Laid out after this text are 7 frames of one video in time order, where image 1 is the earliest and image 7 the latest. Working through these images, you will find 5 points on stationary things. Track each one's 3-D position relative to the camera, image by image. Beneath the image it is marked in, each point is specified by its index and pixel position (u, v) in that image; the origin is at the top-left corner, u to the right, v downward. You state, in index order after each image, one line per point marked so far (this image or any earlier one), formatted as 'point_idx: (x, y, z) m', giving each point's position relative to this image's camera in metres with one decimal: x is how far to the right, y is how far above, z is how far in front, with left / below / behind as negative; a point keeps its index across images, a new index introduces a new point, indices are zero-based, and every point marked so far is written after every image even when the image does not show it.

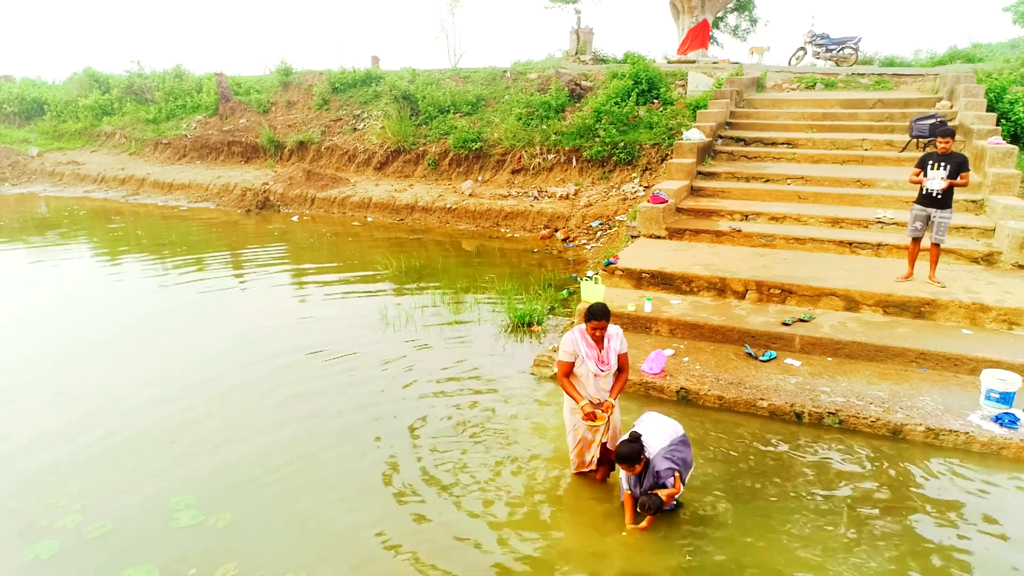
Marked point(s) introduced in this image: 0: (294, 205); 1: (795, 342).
0: (-3.8, +1.5, +14.5) m
1: (+1.8, -0.3, +5.3) m
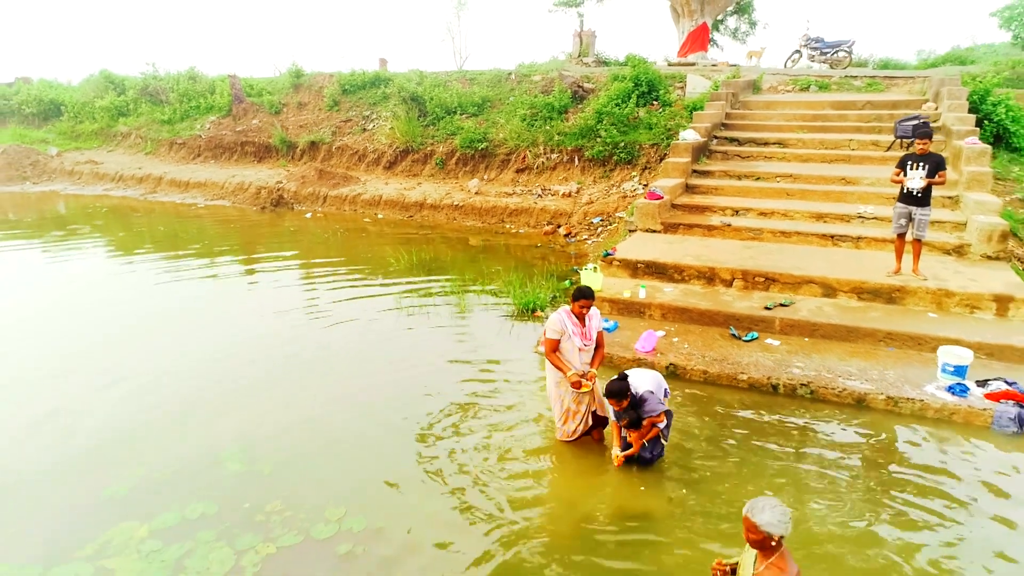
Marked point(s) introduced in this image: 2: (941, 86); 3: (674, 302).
0: (-3.7, +1.6, +15.0) m
1: (+1.9, -0.3, +5.9) m
2: (+5.5, +2.6, +10.6) m
3: (+1.2, -0.1, +6.3) m
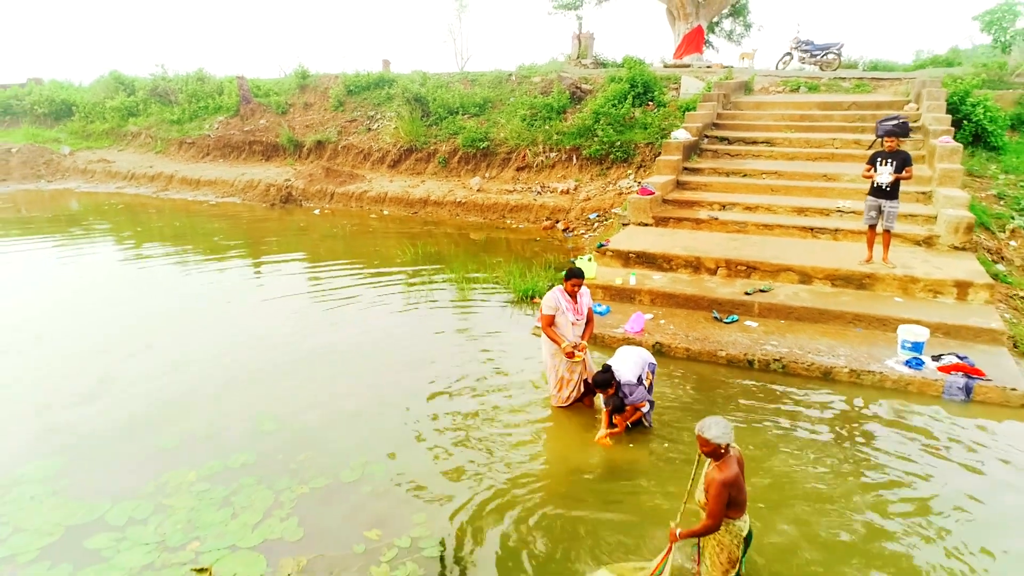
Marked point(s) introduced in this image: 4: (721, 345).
0: (-3.7, +1.7, +15.5) m
1: (+1.9, -0.2, +6.4) m
2: (+5.5, +2.7, +11.1) m
3: (+1.2, 0.0, +6.8) m
4: (+1.5, -0.4, +5.8) m
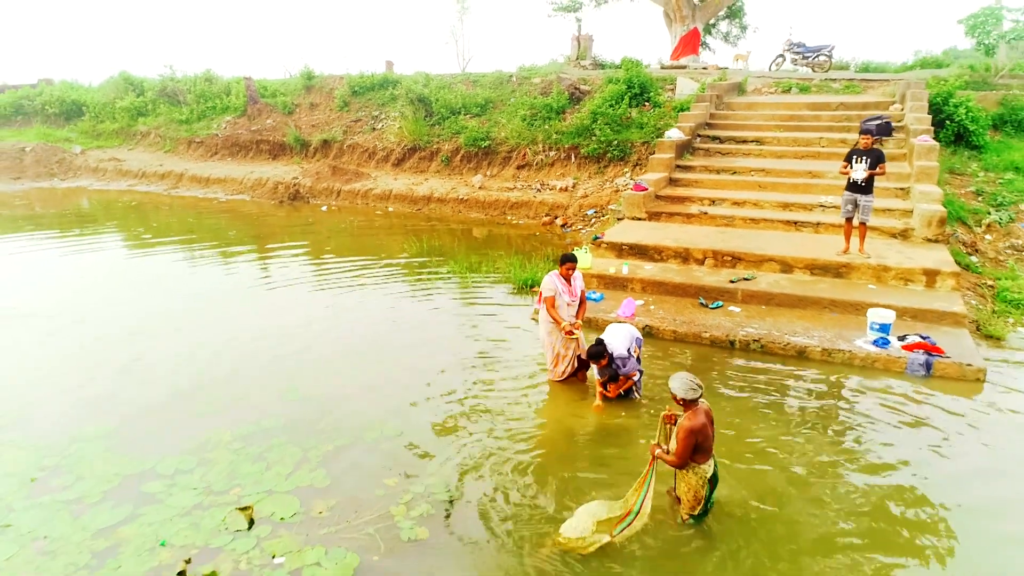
0: (-3.7, +1.8, +16.0) m
1: (+1.9, -0.1, +6.9) m
2: (+5.6, +2.8, +11.6) m
3: (+1.2, +0.1, +7.3) m
4: (+1.5, -0.3, +6.3) m
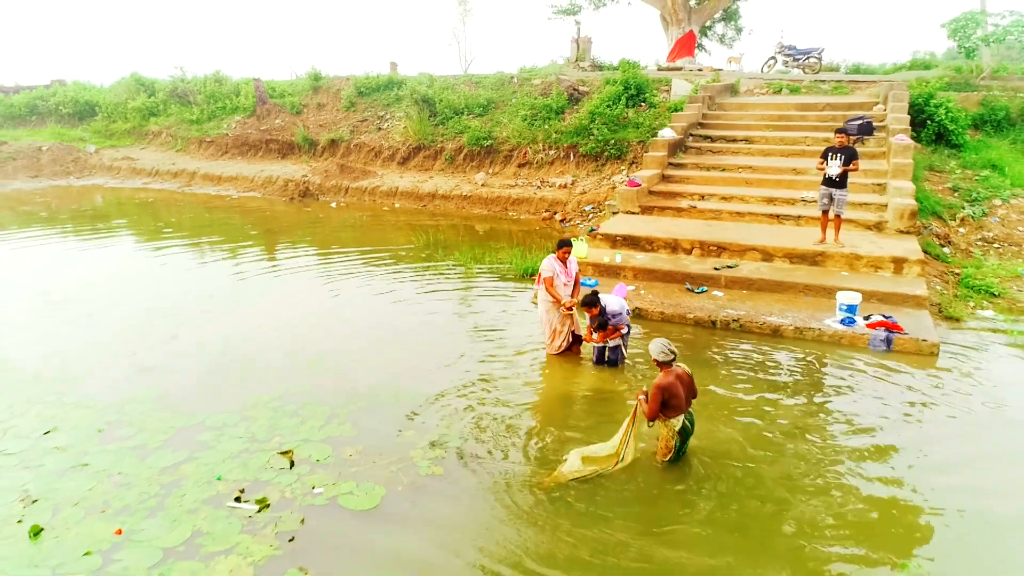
0: (-3.7, +1.9, +16.6) m
1: (+1.9, +0.1, +7.5) m
2: (+5.6, +2.9, +12.2) m
3: (+1.3, +0.2, +7.9) m
4: (+1.5, -0.2, +6.9) m
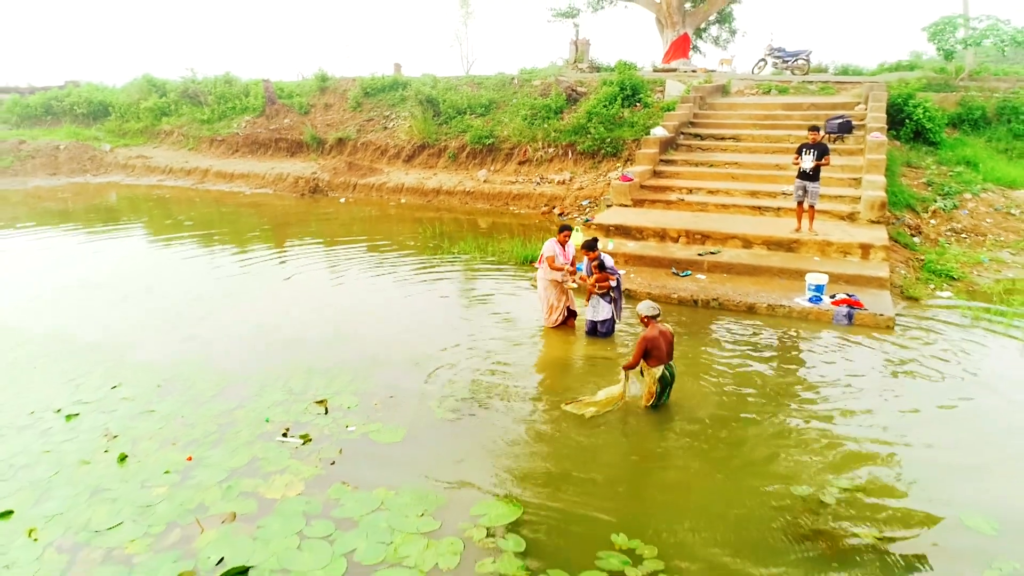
0: (-3.7, +2.1, +17.3) m
1: (+1.9, +0.2, +8.2) m
2: (+5.6, +3.1, +12.9) m
3: (+1.3, +0.4, +8.6) m
4: (+1.5, 0.0, +7.6) m
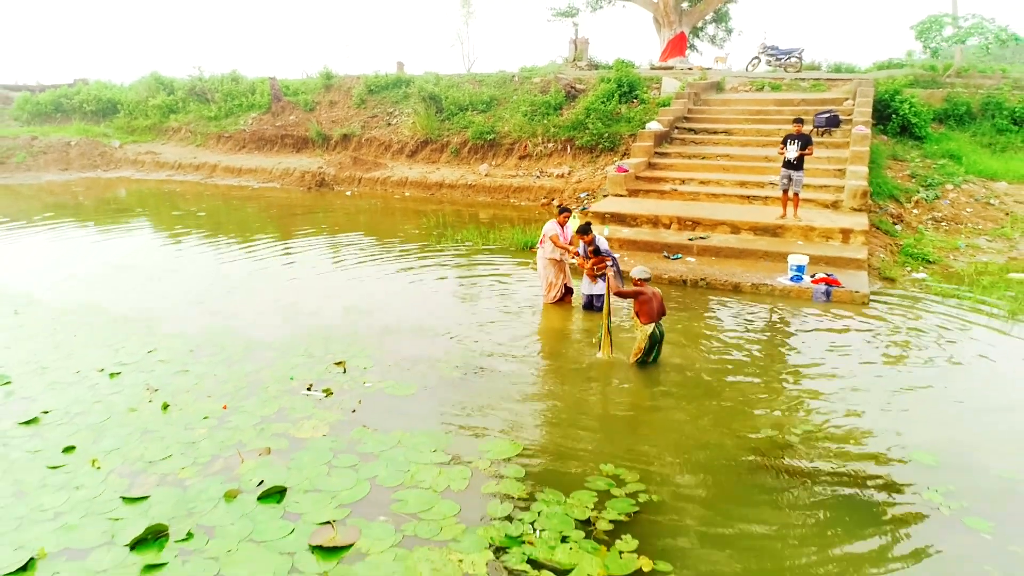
0: (-3.7, +2.2, +17.8) m
1: (+1.9, +0.4, +8.7) m
2: (+5.6, +3.3, +13.4) m
3: (+1.3, +0.6, +9.1) m
4: (+1.5, +0.2, +8.1) m
